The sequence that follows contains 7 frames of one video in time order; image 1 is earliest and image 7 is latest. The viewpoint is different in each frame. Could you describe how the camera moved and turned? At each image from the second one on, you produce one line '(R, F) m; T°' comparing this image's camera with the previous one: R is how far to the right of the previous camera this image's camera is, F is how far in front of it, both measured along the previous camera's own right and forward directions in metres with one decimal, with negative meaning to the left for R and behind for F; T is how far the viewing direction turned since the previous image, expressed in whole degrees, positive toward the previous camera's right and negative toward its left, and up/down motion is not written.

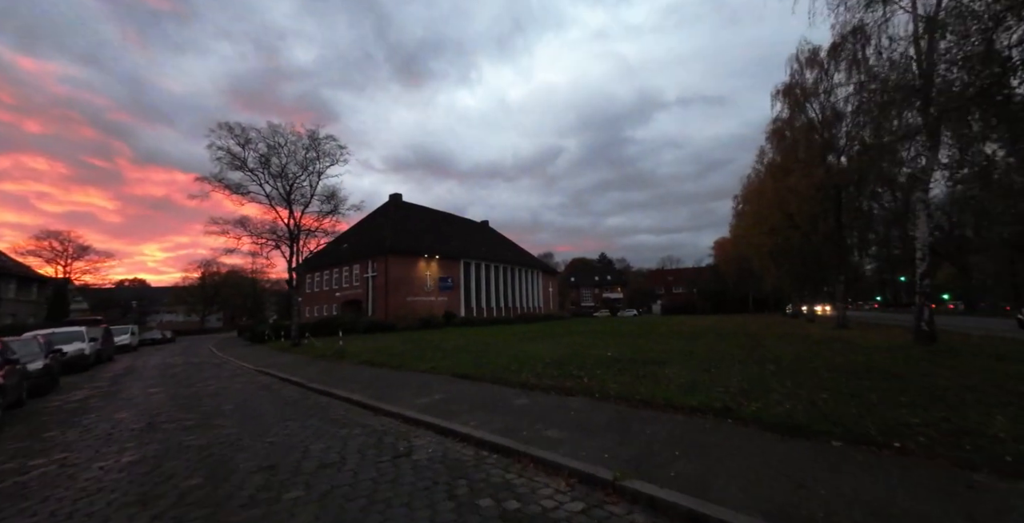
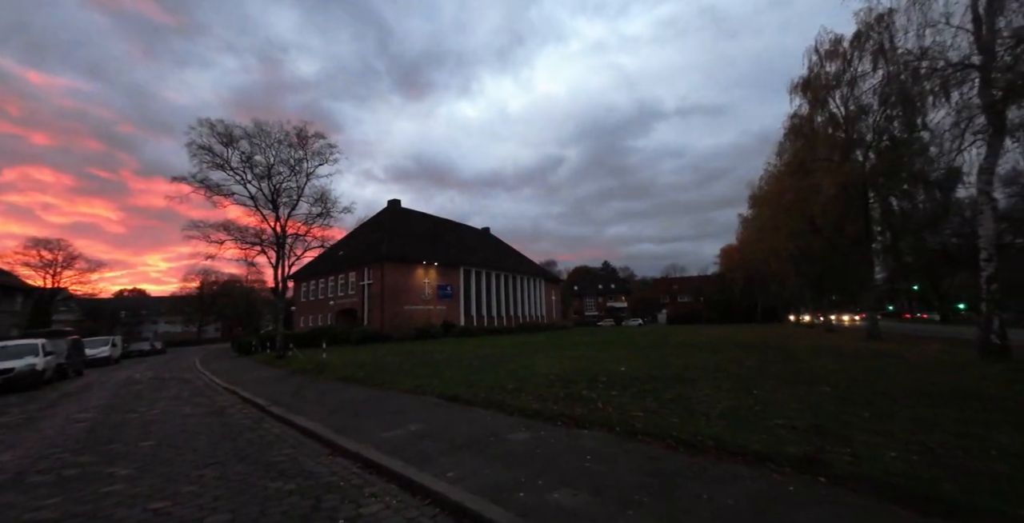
(+0.1, +1.5) m; 0°
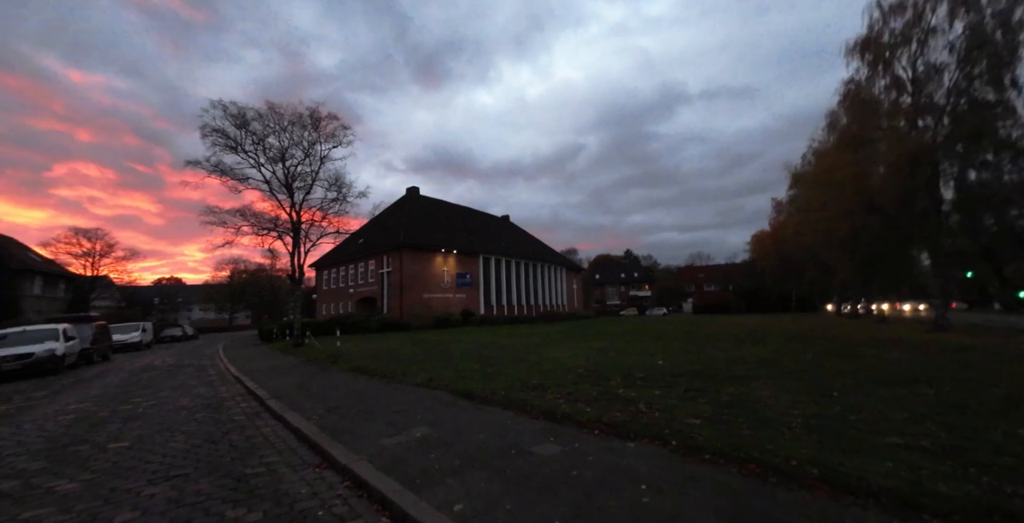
(-0.1, +1.1) m; -3°
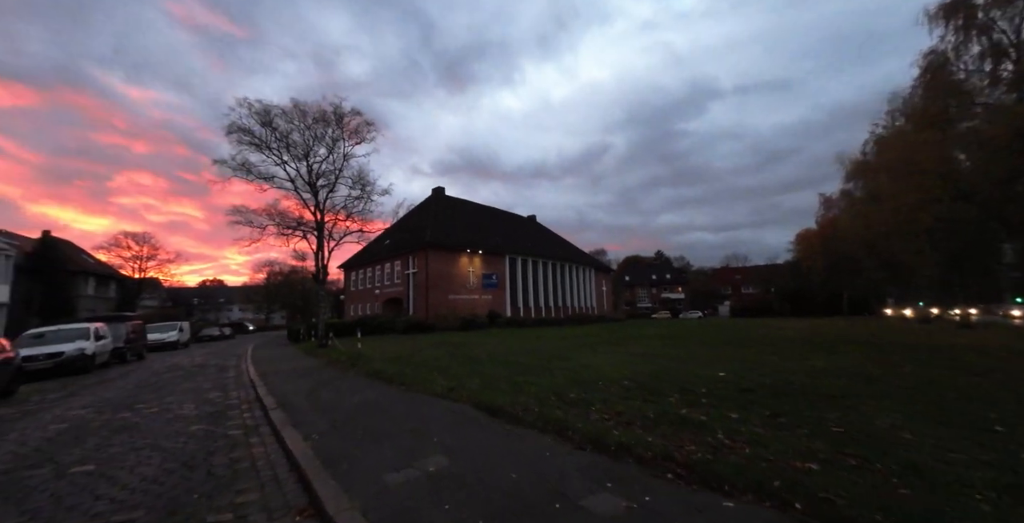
(-0.1, +1.1) m; -4°
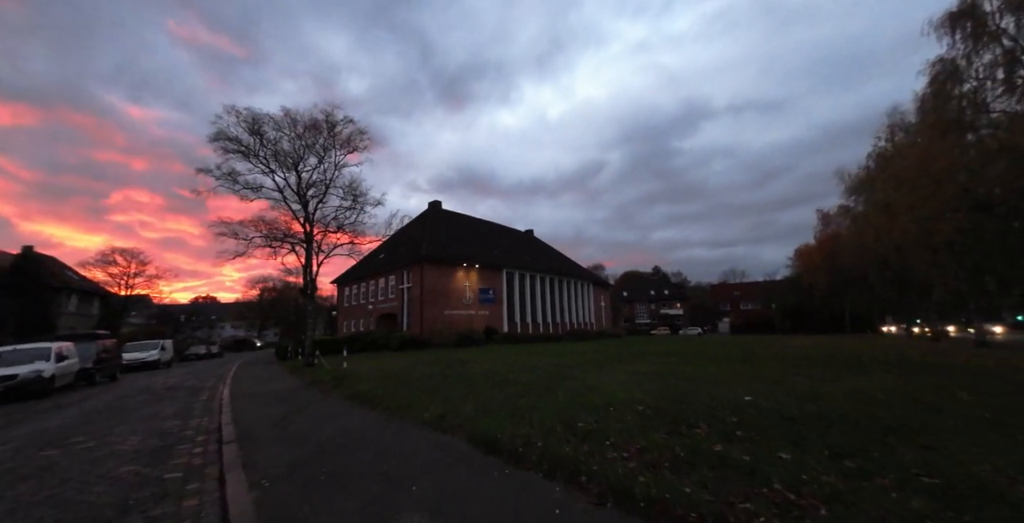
(0.0, +0.9) m; +1°
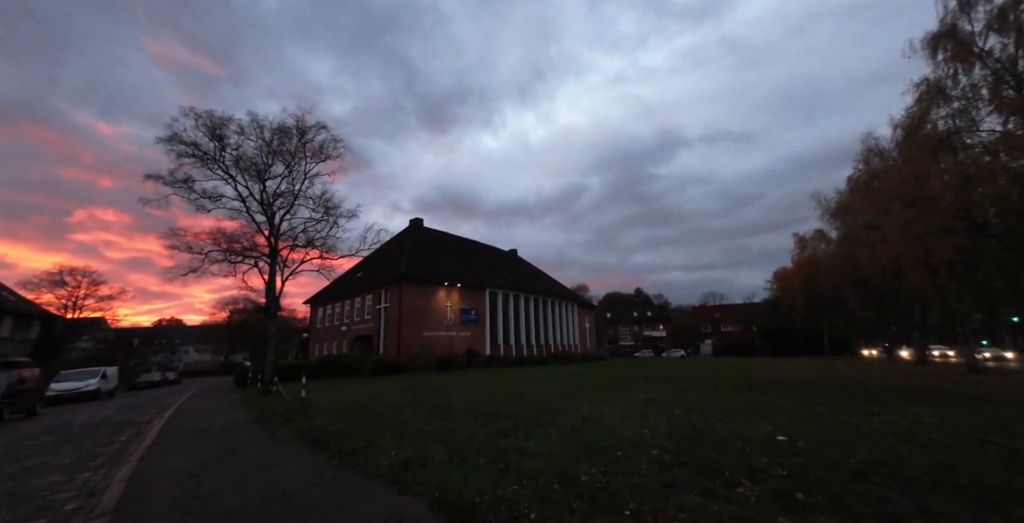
(0.0, +1.3) m; +3°
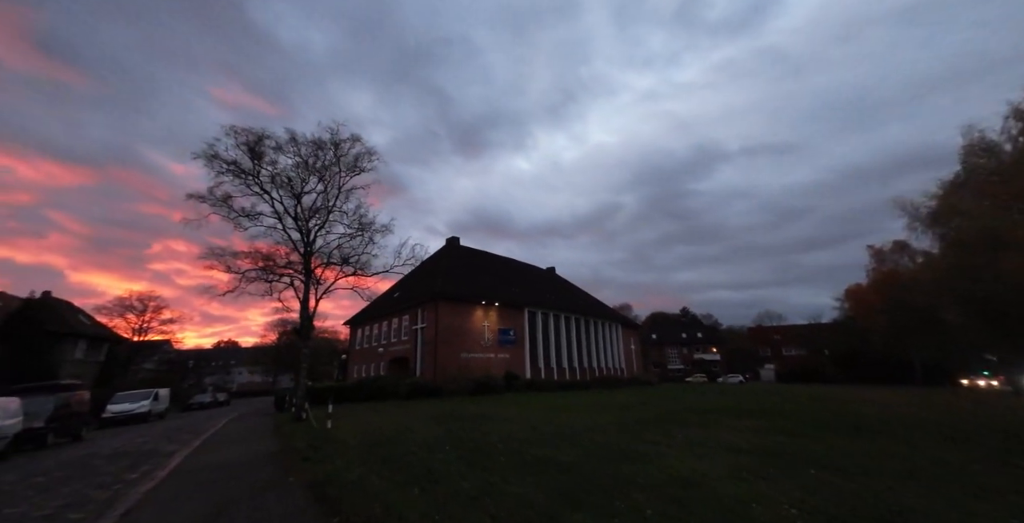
(-0.4, +1.7) m; -5°
